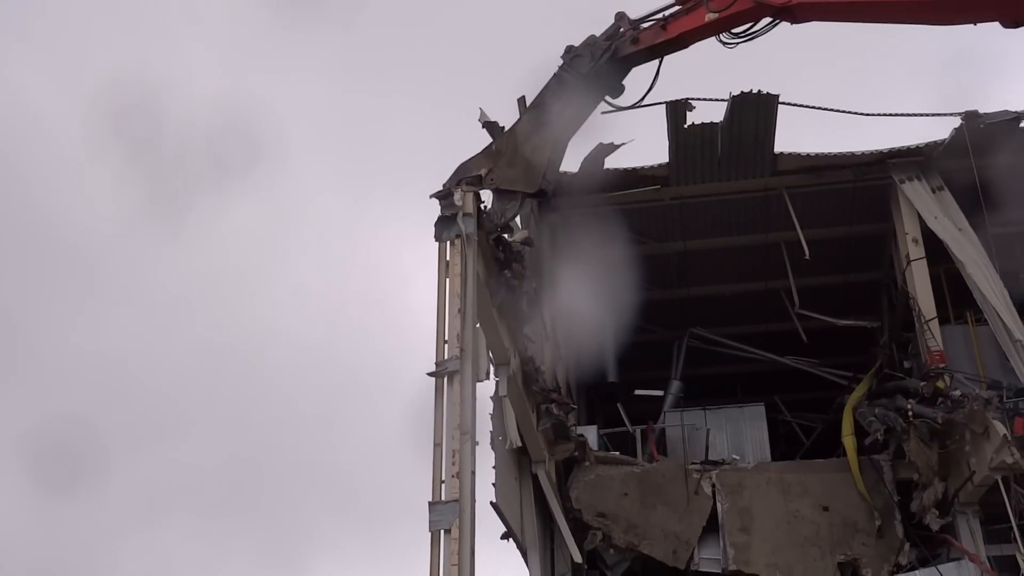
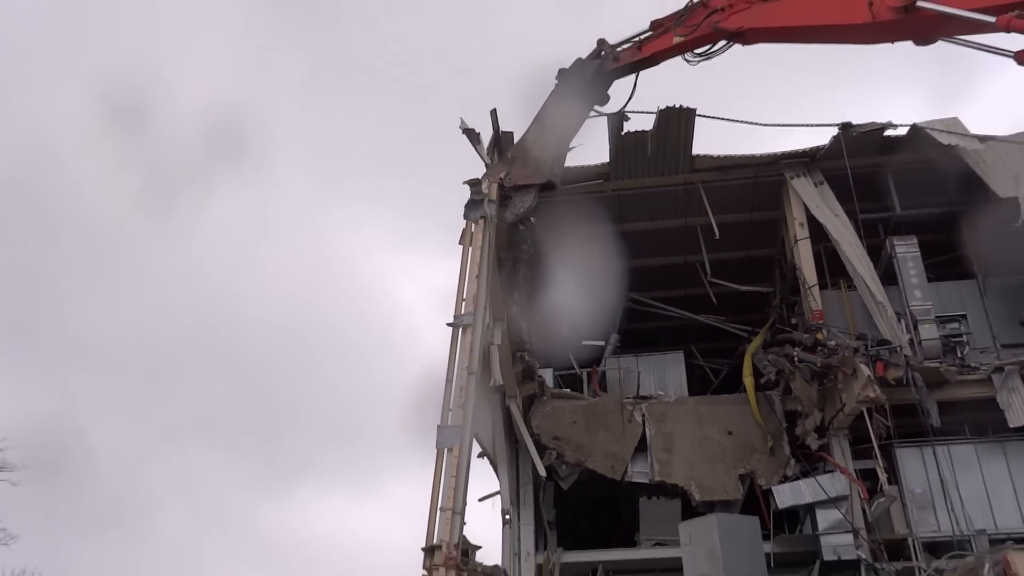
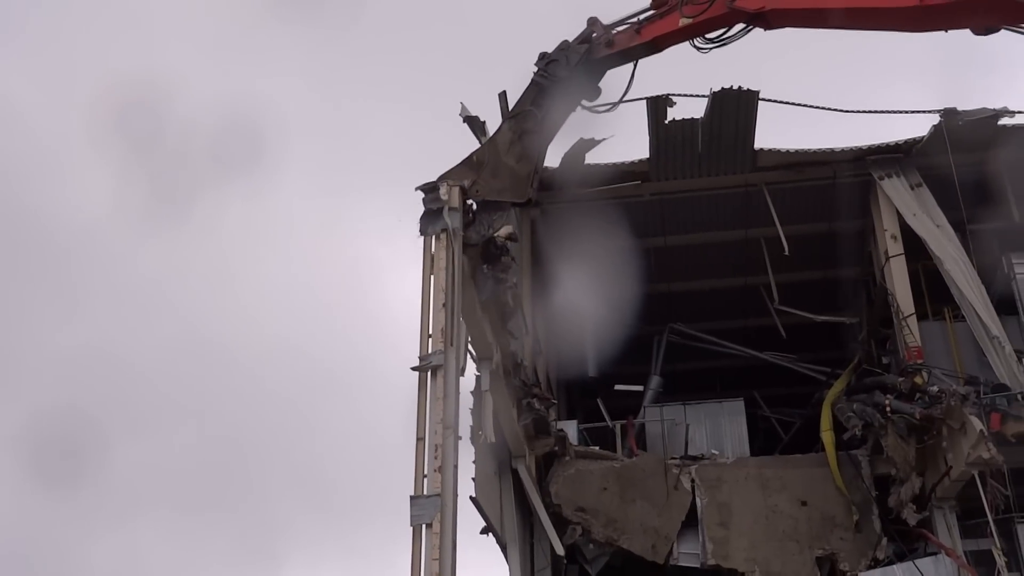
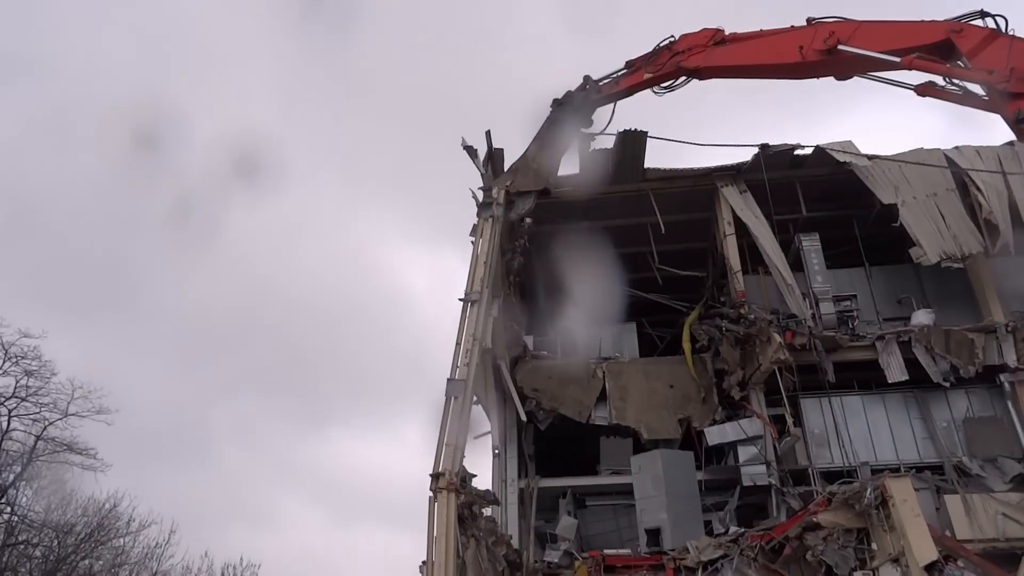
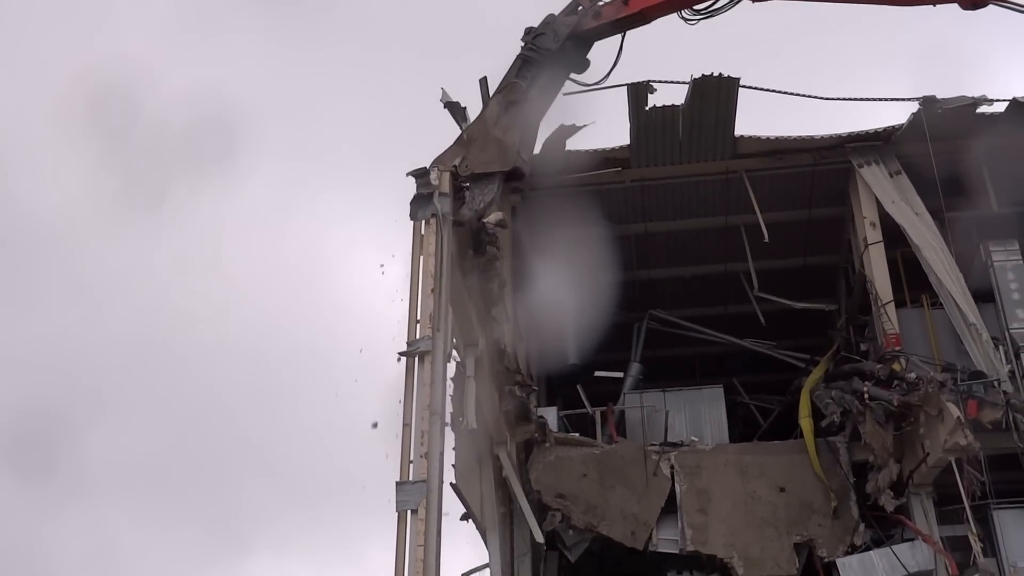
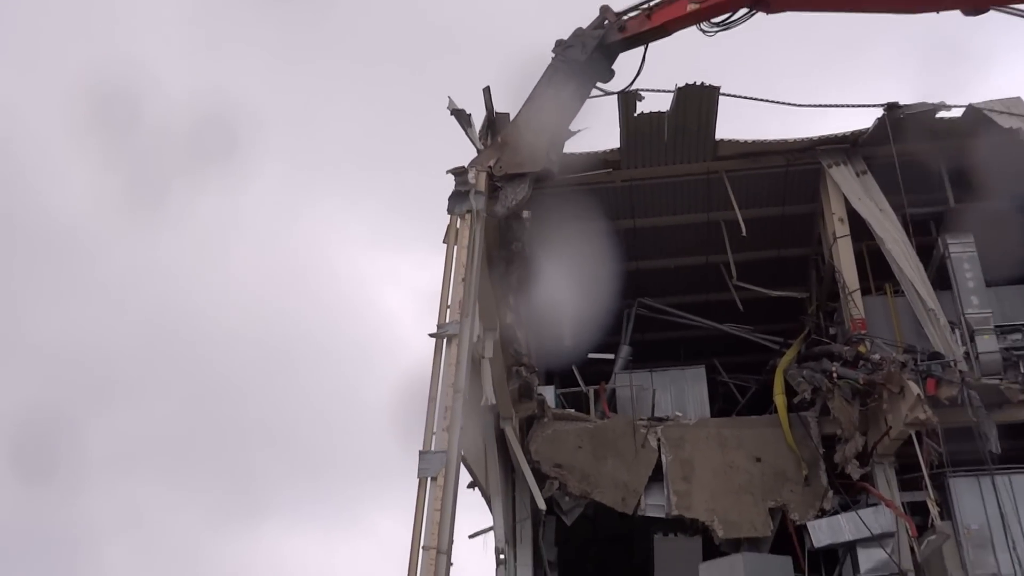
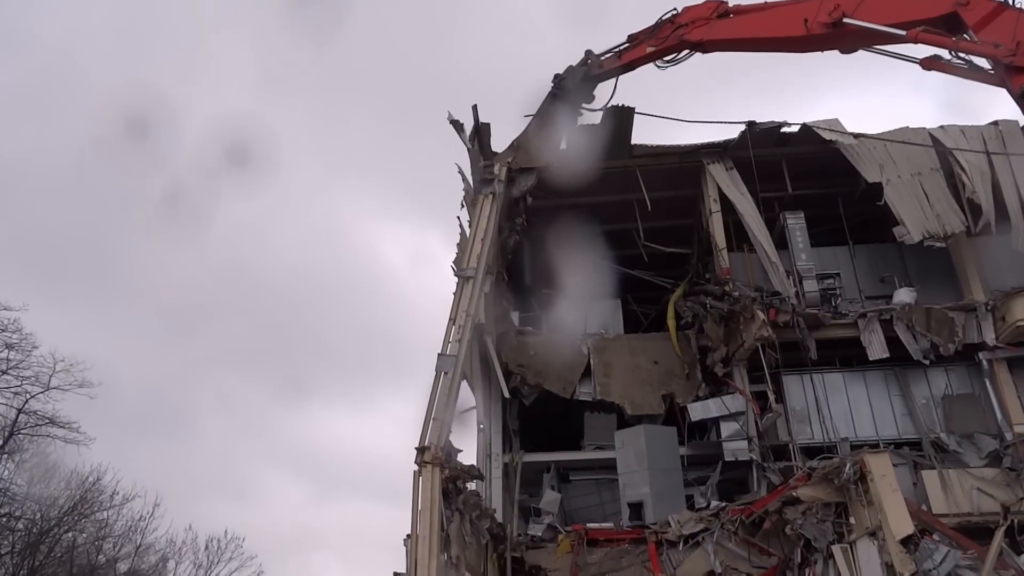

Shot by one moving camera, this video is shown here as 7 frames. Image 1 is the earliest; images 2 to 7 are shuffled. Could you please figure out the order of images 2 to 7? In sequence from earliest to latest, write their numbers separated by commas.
3, 5, 6, 2, 4, 7
